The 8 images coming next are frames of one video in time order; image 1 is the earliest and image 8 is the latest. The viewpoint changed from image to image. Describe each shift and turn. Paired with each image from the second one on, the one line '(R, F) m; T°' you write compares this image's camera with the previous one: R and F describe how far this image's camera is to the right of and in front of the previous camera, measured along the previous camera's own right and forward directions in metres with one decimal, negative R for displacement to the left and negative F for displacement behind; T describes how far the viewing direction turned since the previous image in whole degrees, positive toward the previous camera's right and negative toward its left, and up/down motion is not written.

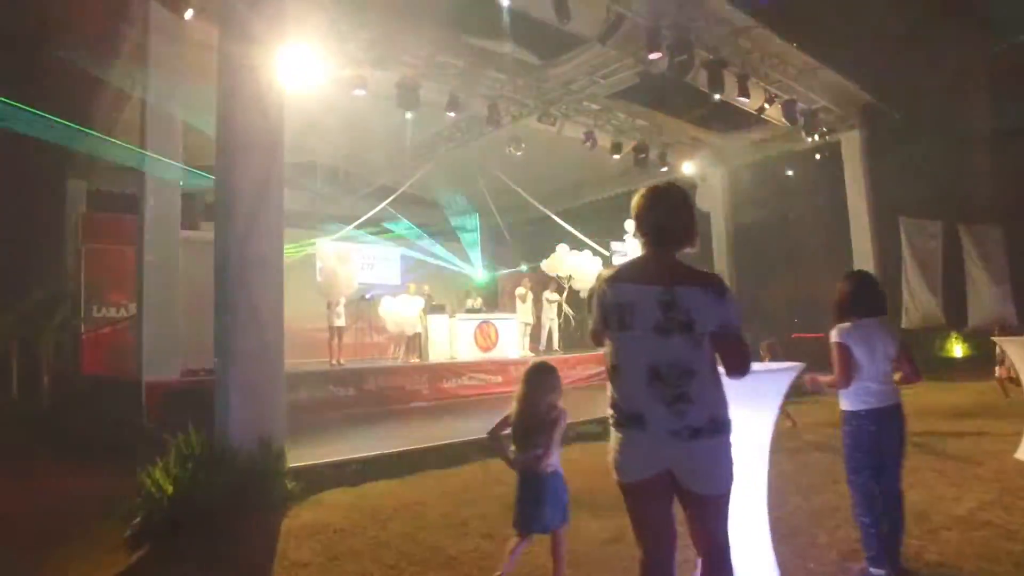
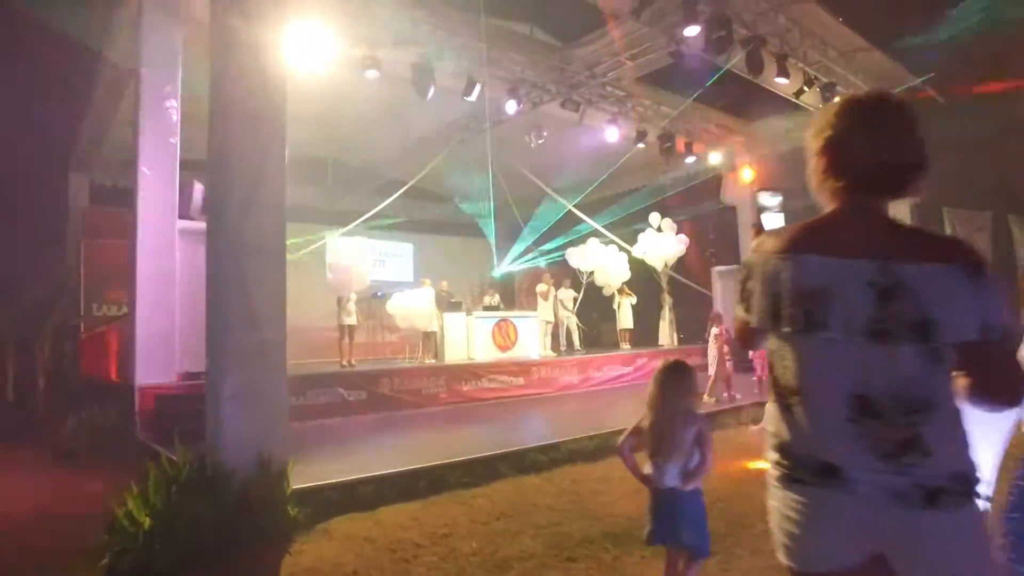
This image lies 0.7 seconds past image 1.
(-0.1, +0.6) m; -1°
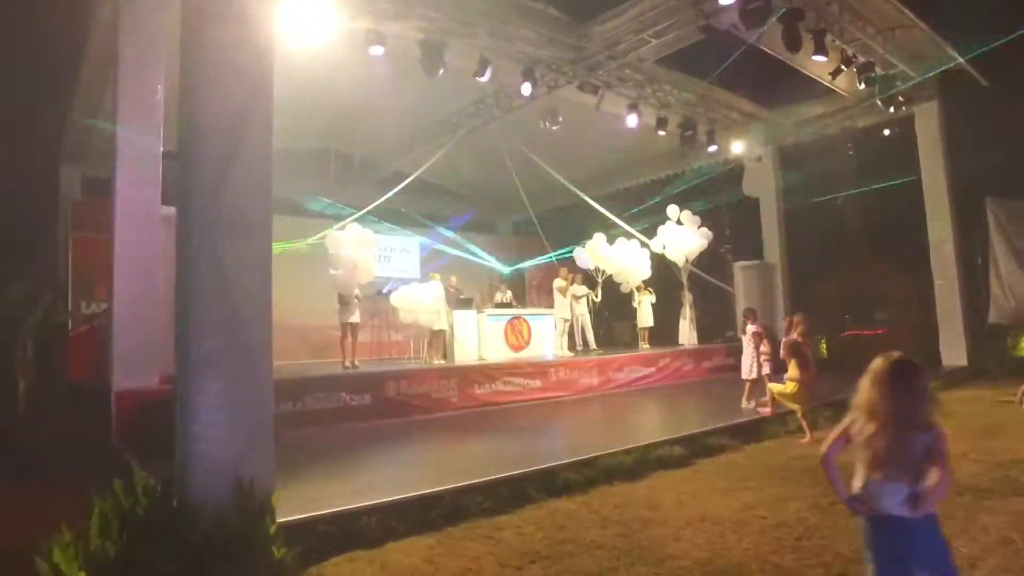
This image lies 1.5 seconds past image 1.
(-0.1, +0.6) m; 0°
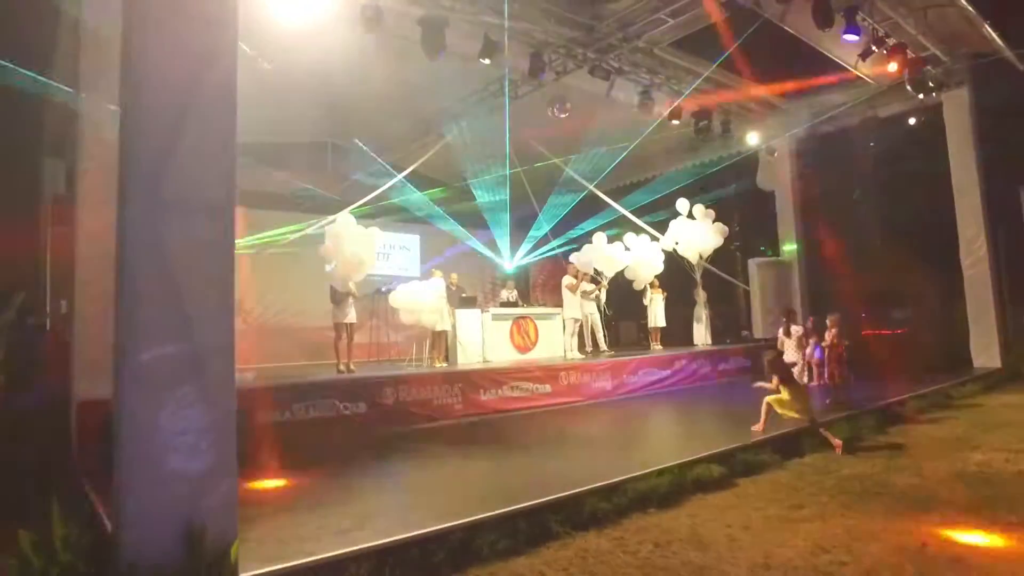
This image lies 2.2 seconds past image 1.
(-0.1, +0.6) m; 0°
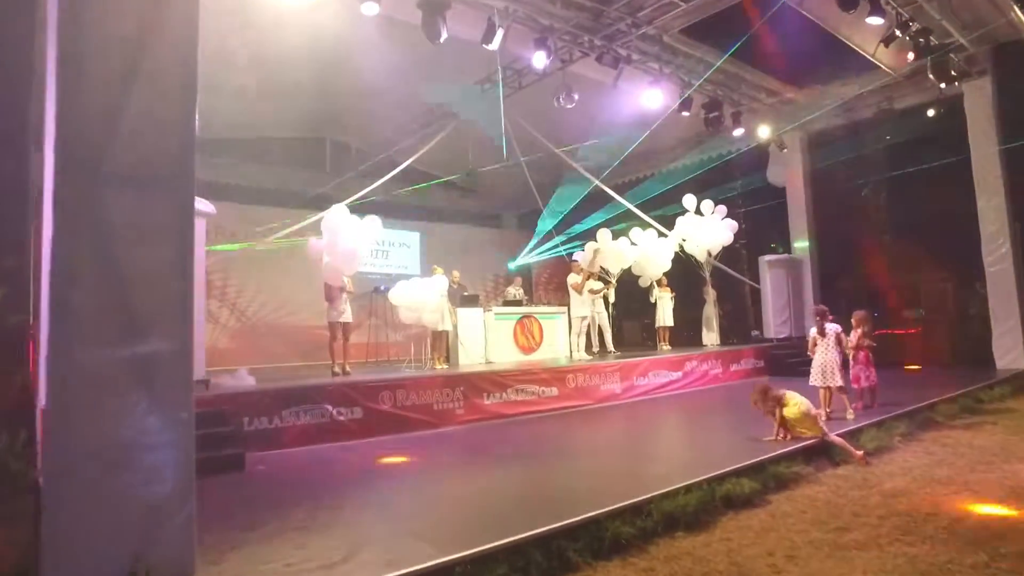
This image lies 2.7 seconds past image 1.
(0.0, +0.4) m; 0°
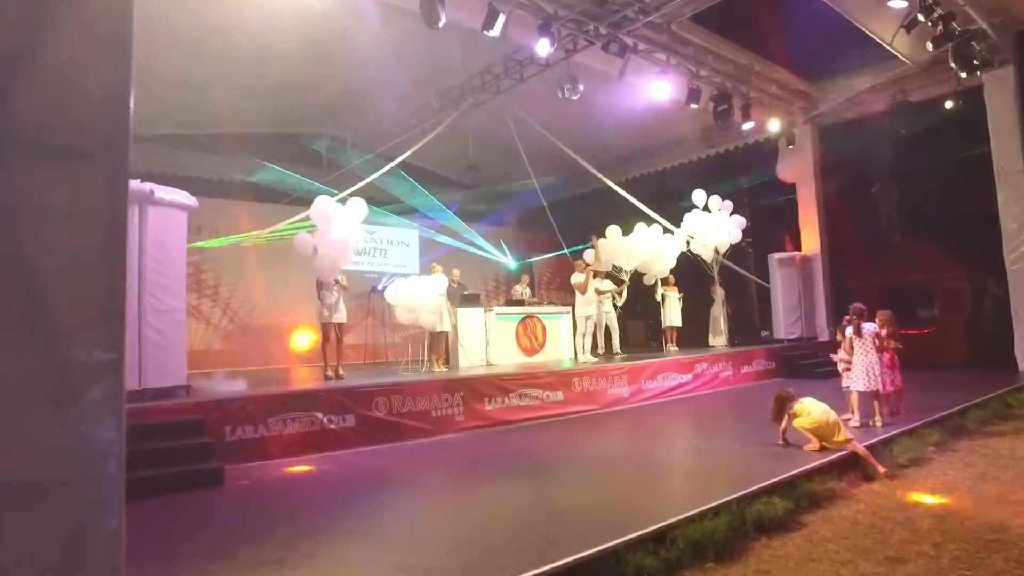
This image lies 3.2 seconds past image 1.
(0.0, +0.4) m; 0°
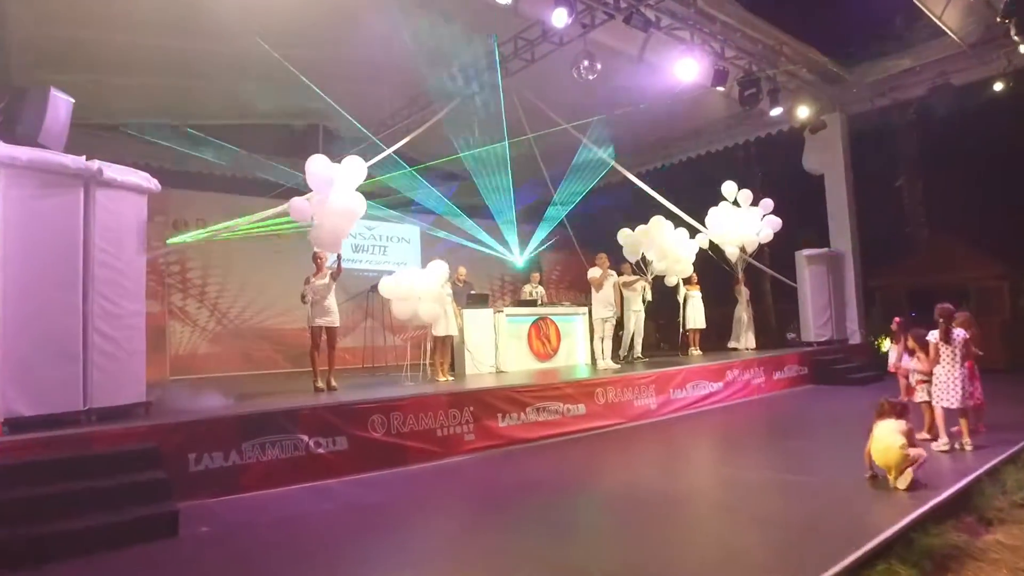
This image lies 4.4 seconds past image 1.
(-0.1, +0.8) m; 0°
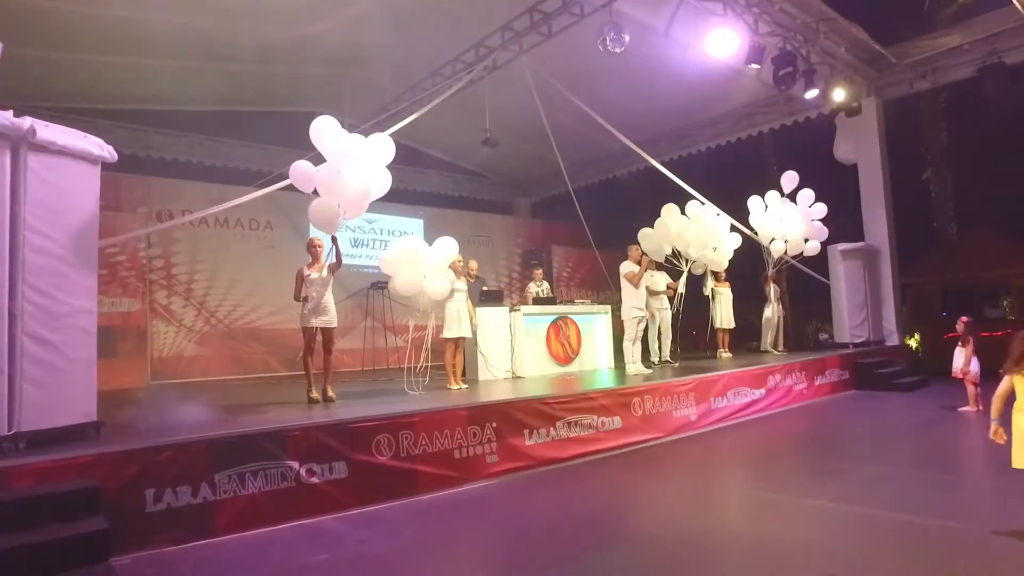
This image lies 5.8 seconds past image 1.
(-0.2, +0.8) m; 0°
